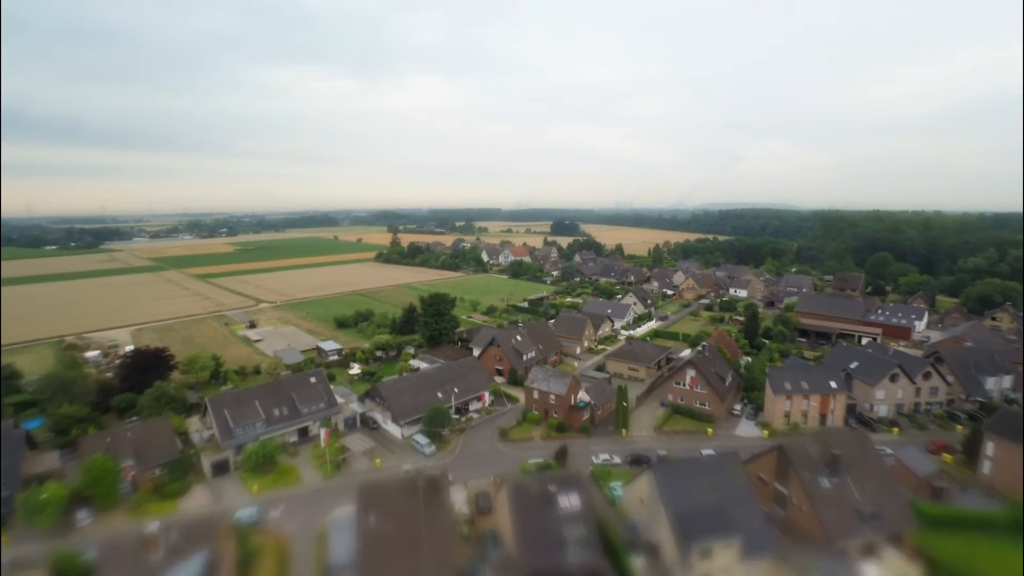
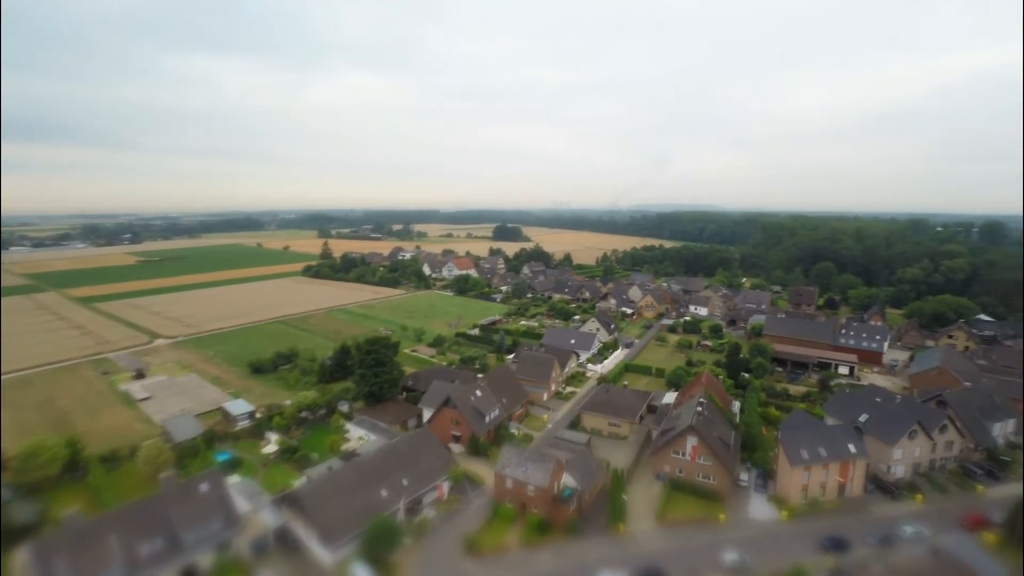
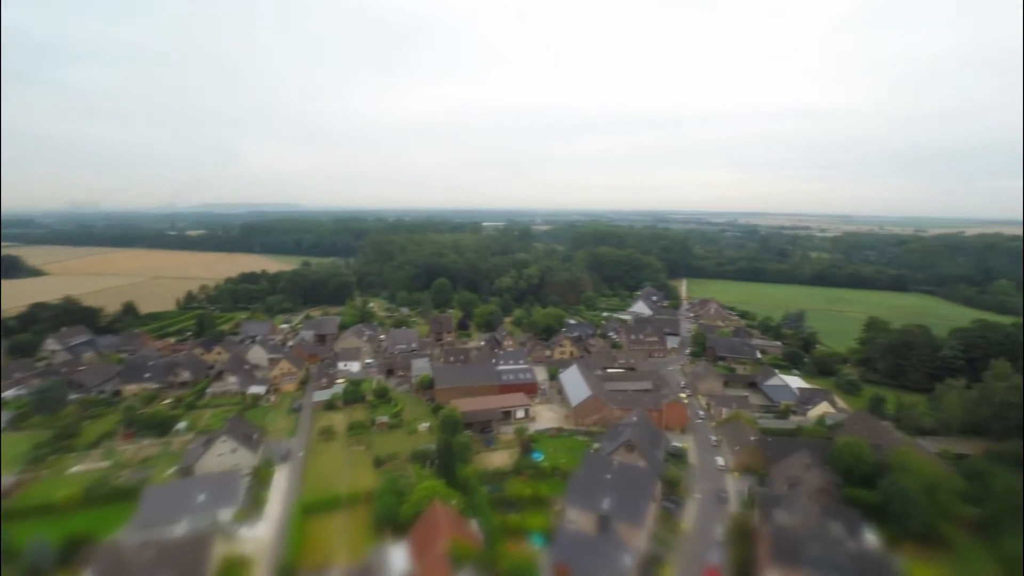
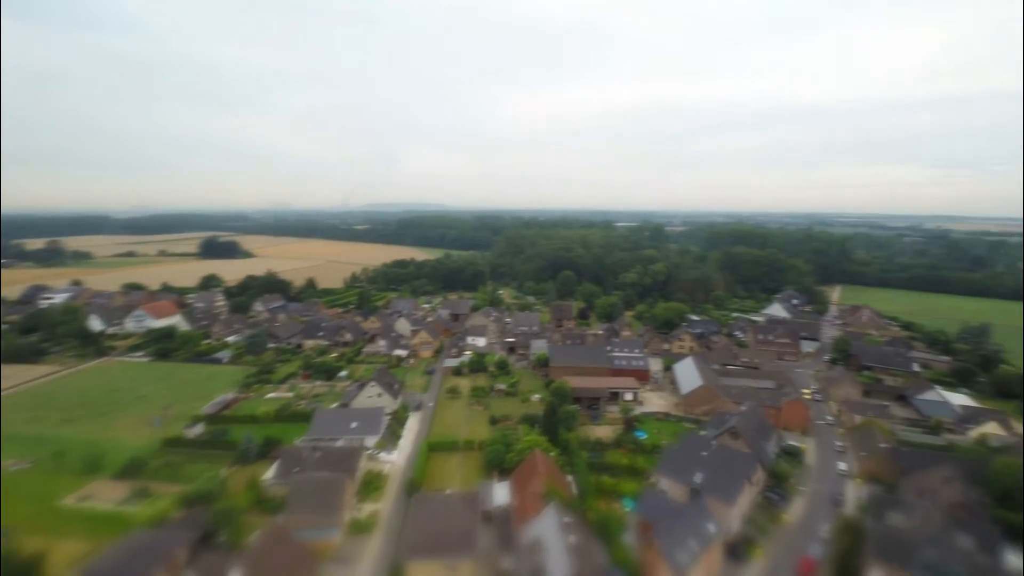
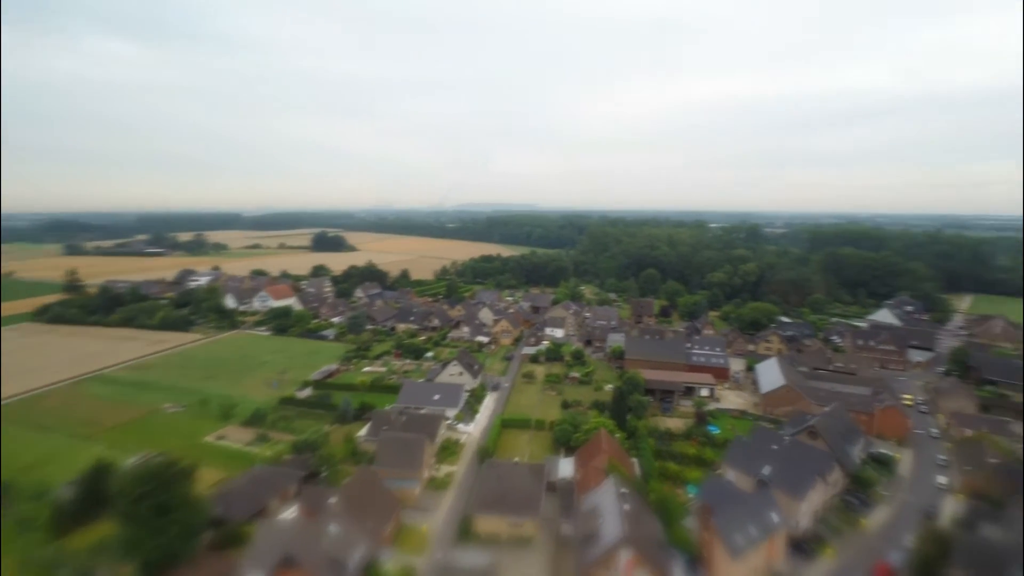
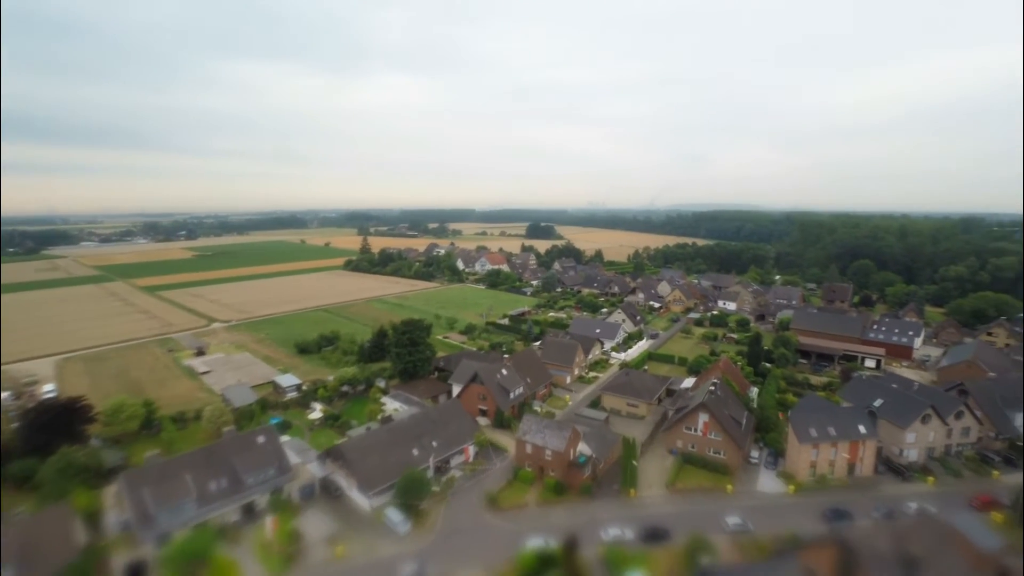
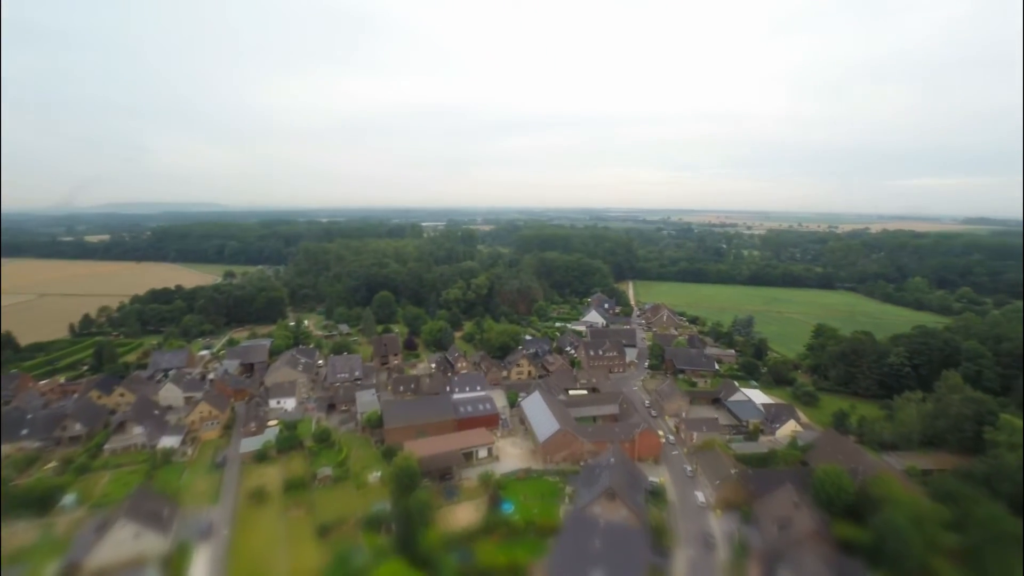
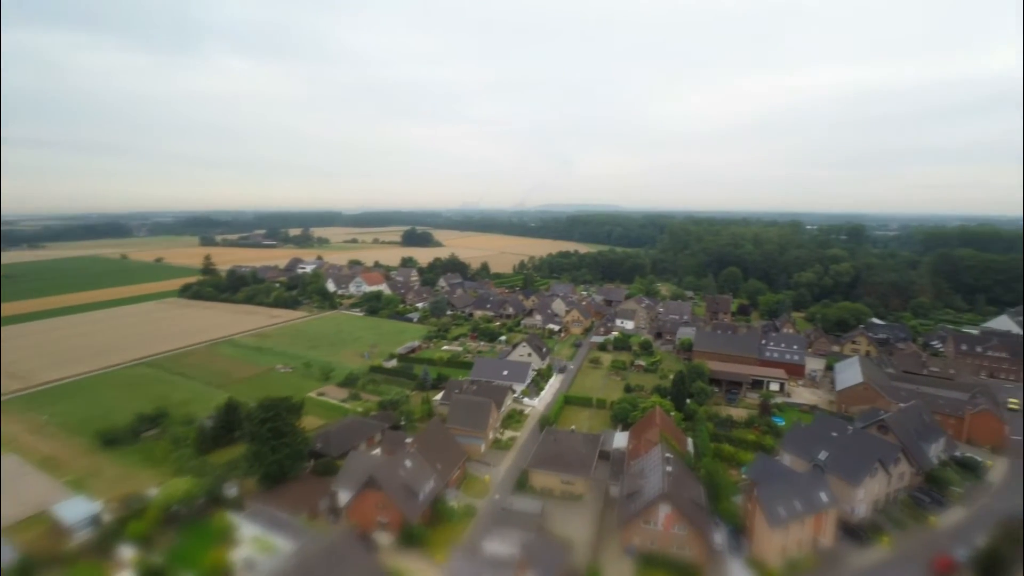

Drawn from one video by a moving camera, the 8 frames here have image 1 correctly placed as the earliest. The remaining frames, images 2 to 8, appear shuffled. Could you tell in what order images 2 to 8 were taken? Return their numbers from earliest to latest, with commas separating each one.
6, 2, 8, 5, 4, 3, 7
